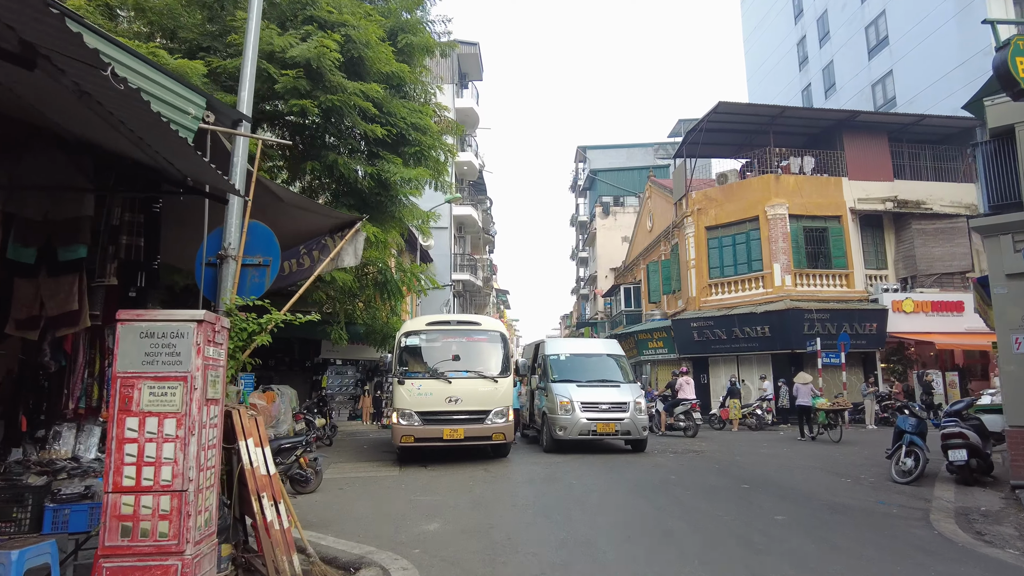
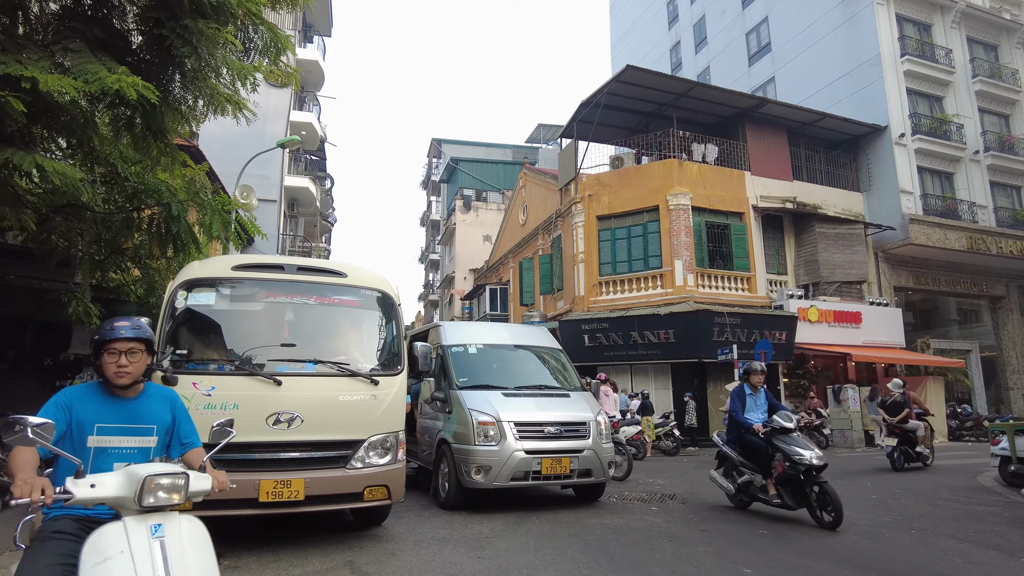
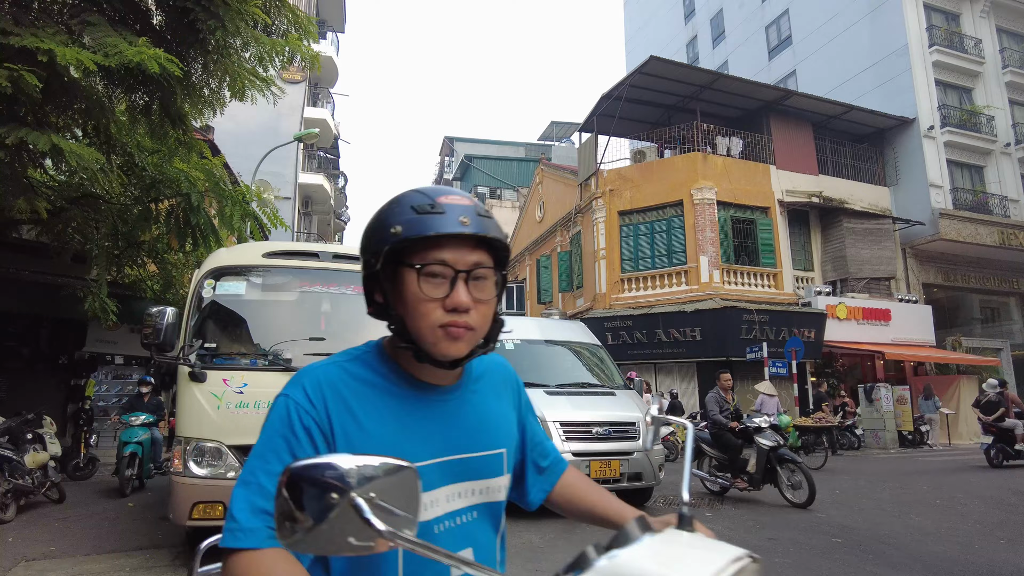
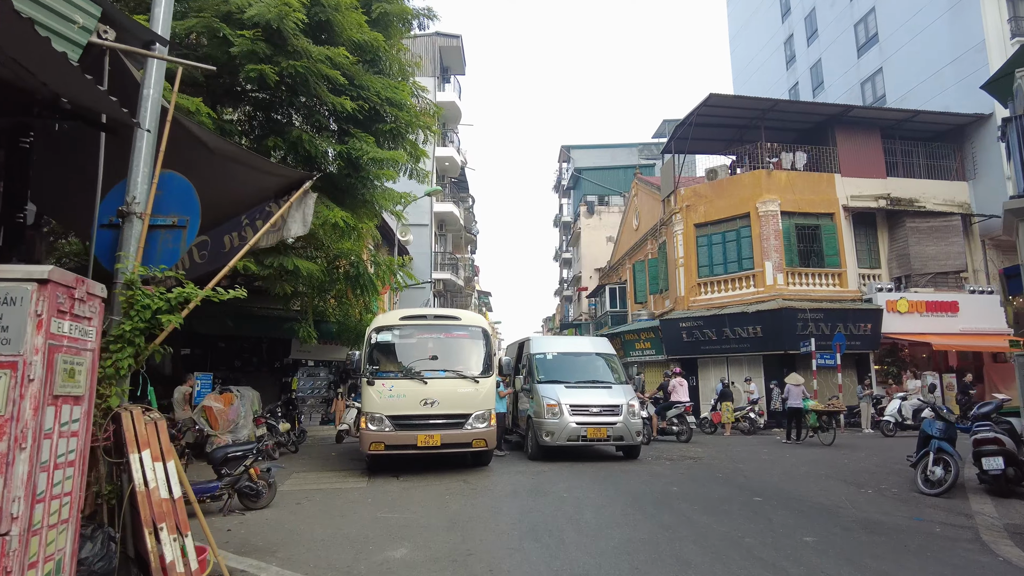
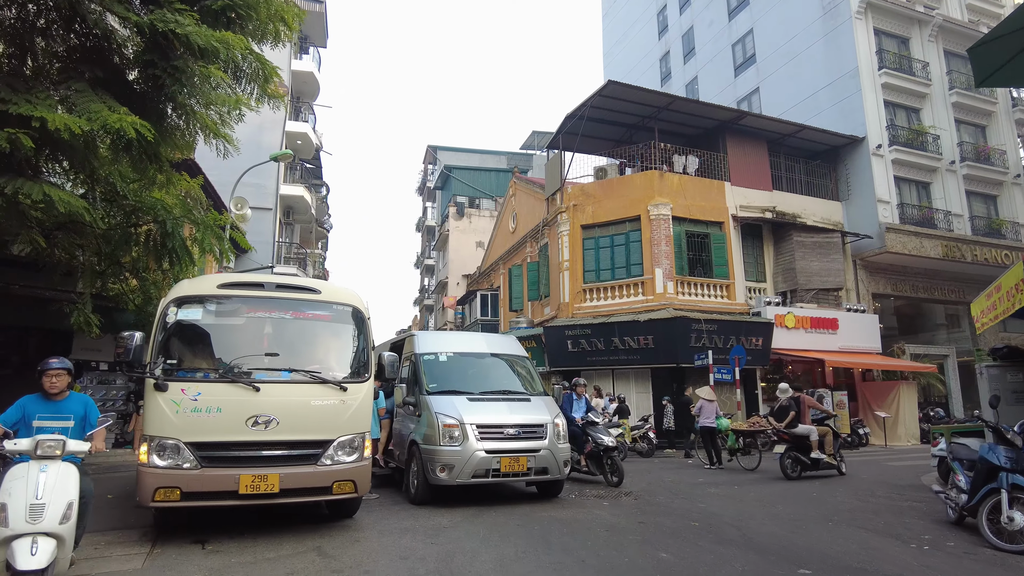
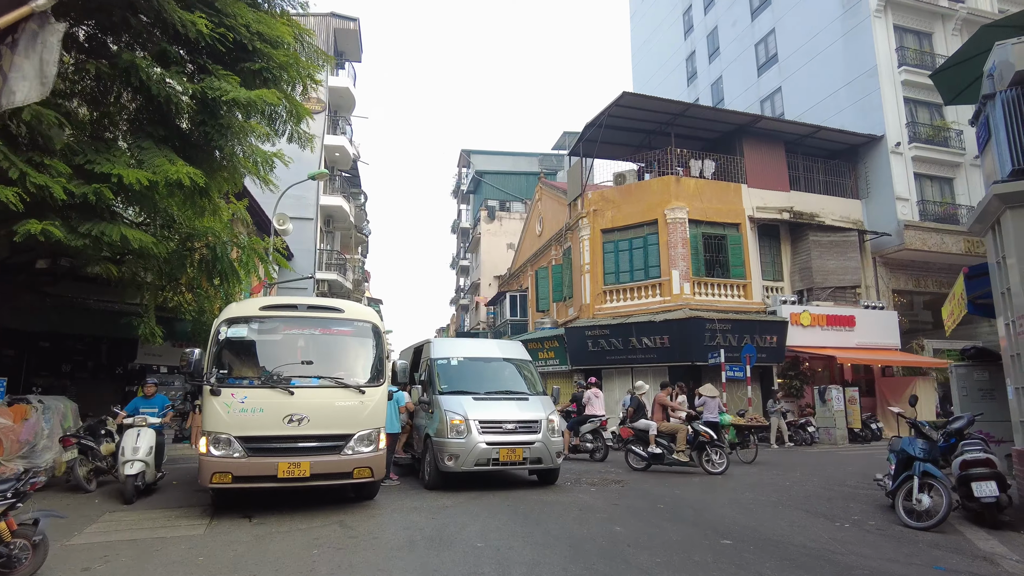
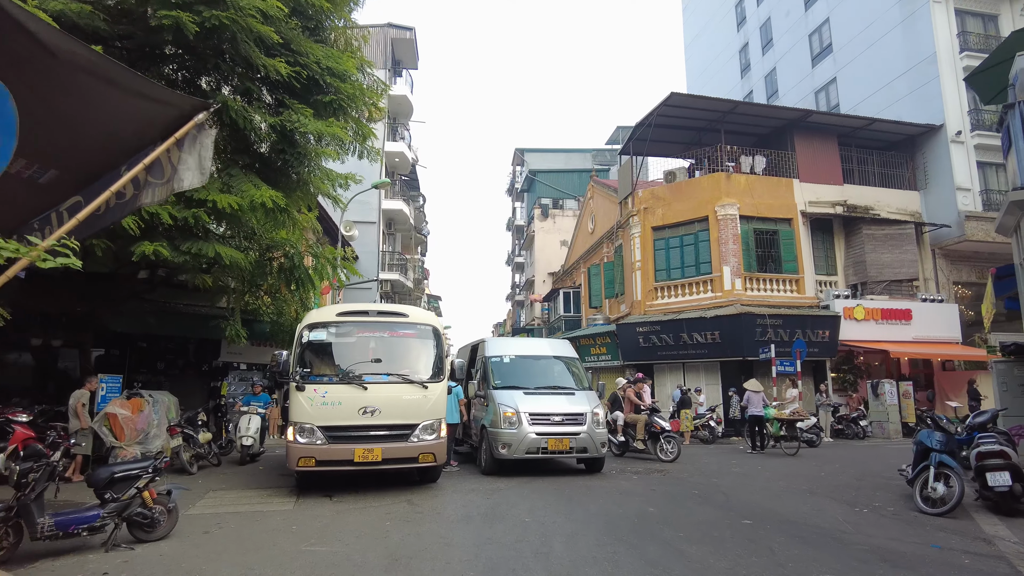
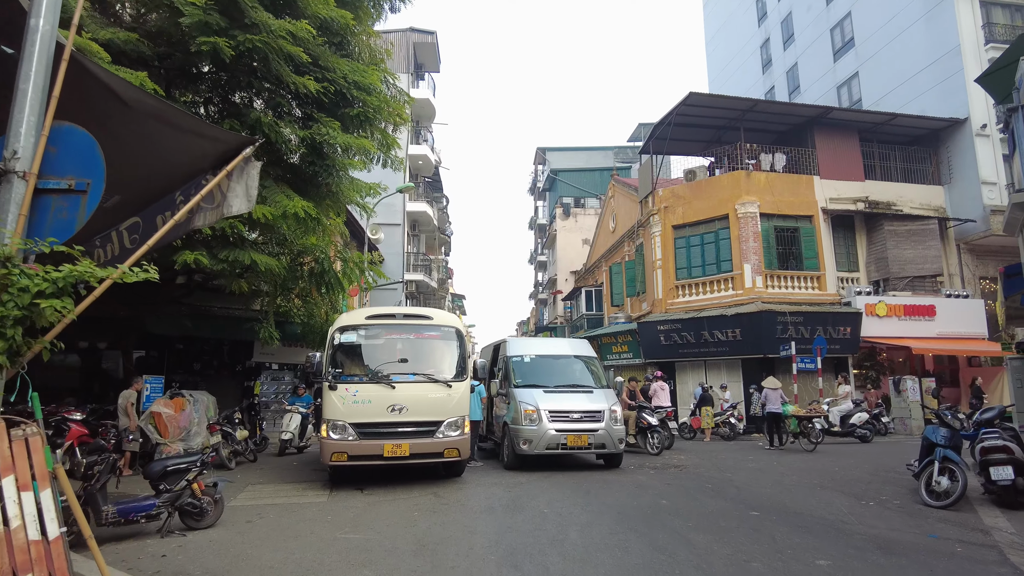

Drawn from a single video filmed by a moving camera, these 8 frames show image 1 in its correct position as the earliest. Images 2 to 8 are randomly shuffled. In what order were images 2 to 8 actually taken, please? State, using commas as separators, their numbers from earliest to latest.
4, 8, 7, 6, 5, 2, 3
